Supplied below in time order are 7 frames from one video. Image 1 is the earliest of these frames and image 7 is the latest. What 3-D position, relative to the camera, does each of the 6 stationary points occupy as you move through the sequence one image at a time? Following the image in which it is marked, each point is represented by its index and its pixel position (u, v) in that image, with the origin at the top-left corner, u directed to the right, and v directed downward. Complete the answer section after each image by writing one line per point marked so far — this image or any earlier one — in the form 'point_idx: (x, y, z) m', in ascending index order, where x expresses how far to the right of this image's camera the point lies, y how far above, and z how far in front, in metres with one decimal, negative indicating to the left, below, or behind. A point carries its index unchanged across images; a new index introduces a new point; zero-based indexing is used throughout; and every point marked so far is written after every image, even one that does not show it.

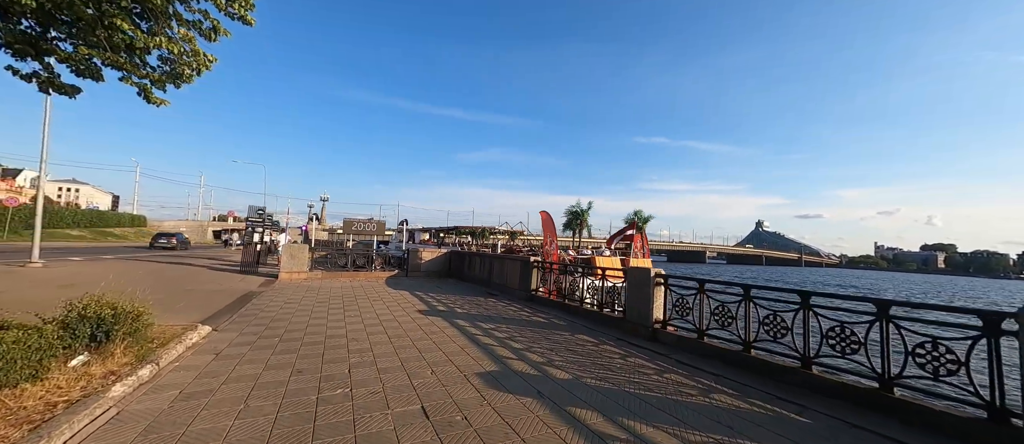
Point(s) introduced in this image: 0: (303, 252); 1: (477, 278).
0: (-7.9, -1.2, +12.8) m
1: (-1.3, -2.2, +13.3) m
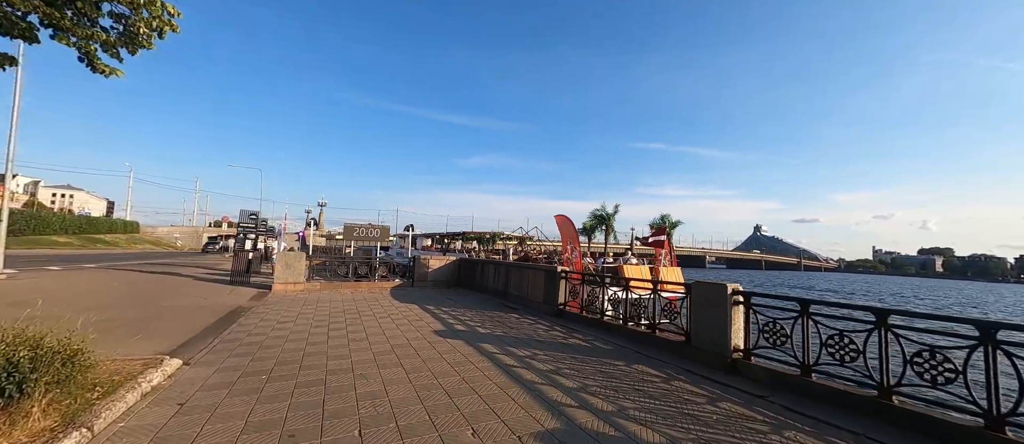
0: (-7.2, -1.3, +11.6) m
1: (-0.7, -2.4, +12.1) m
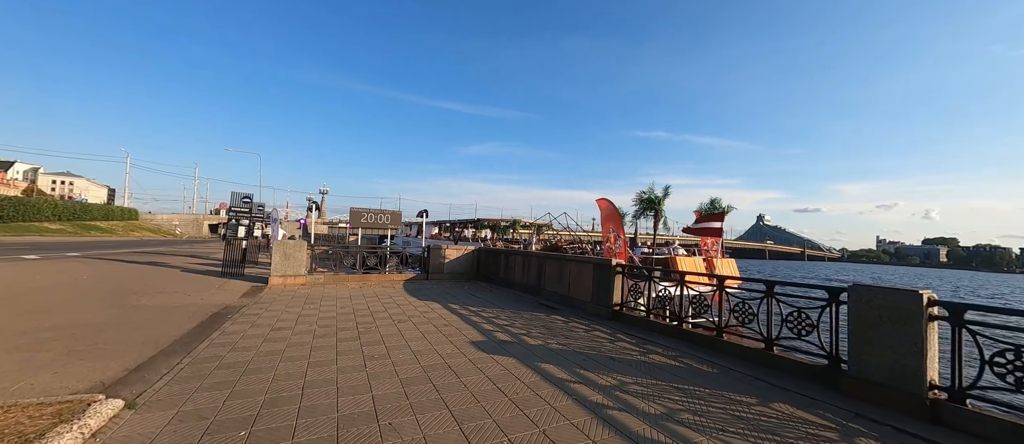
0: (-6.3, -0.9, +10.1) m
1: (+0.3, -1.9, +10.6) m
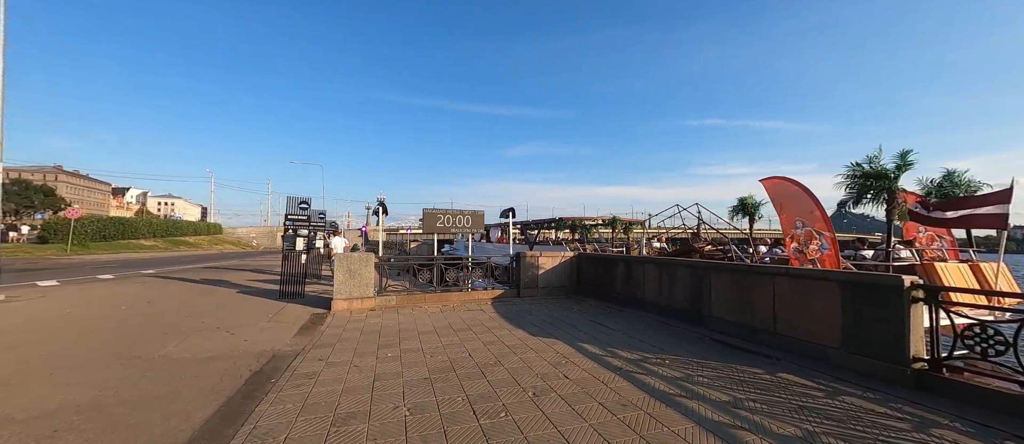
0: (-3.4, -1.0, +7.9) m
1: (+3.2, -1.8, +7.5) m
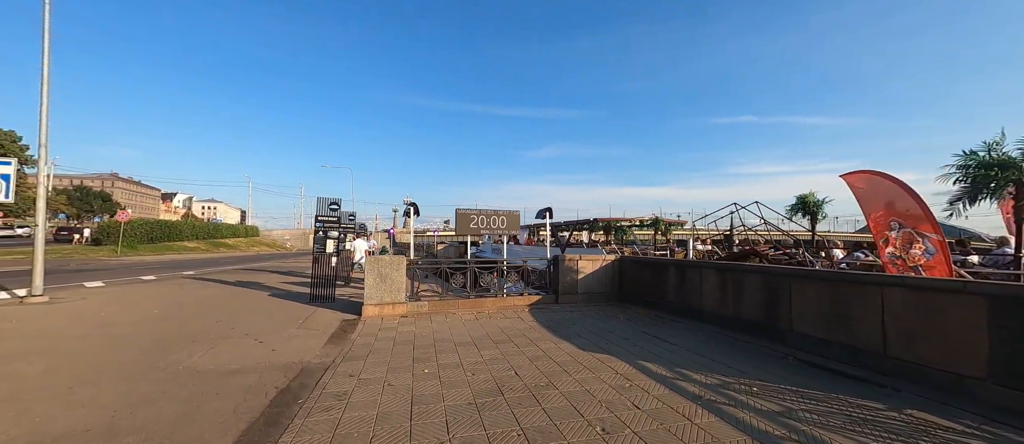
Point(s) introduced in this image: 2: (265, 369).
0: (-2.5, -1.1, +7.5) m
1: (+4.1, -1.8, +6.6) m
2: (-3.2, -1.9, +4.4) m
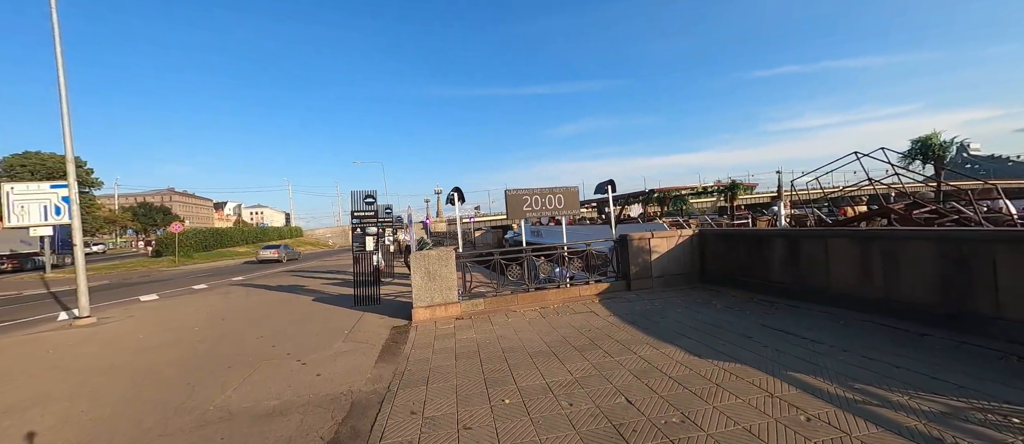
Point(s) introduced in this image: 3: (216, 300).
0: (-1.2, -0.8, +6.5) m
1: (+5.3, -1.2, +5.1) m
2: (-2.1, -1.9, +3.5) m
3: (-8.6, -2.3, +9.8) m
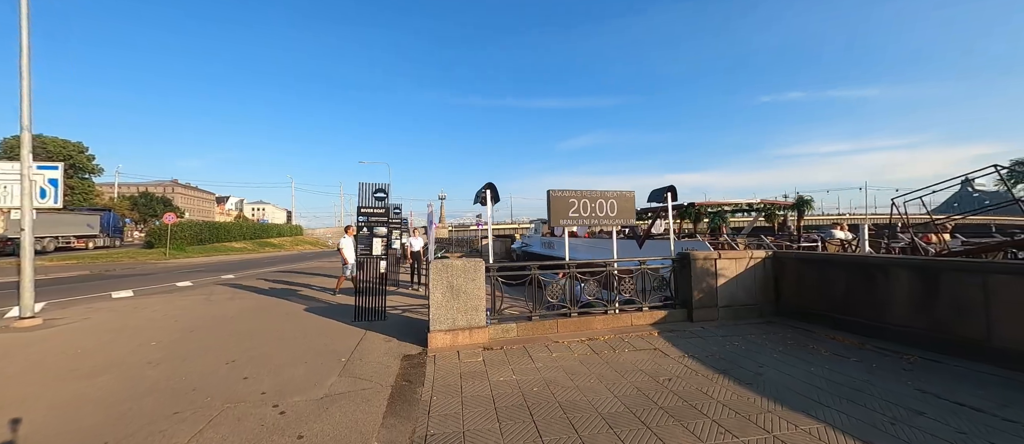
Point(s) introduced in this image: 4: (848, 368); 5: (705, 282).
0: (-0.5, -0.9, +5.2) m
1: (+6.0, -1.5, +3.7) m
2: (-1.5, -1.8, +2.2) m
3: (-7.9, -2.0, +8.5) m
4: (+4.1, -1.8, +4.1) m
5: (+3.6, -1.1, +6.2) m
